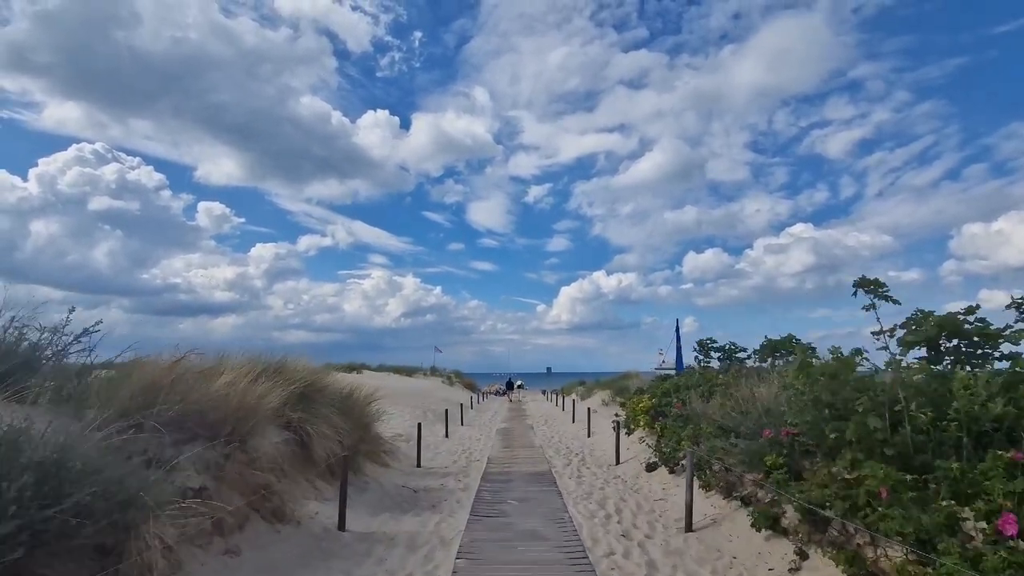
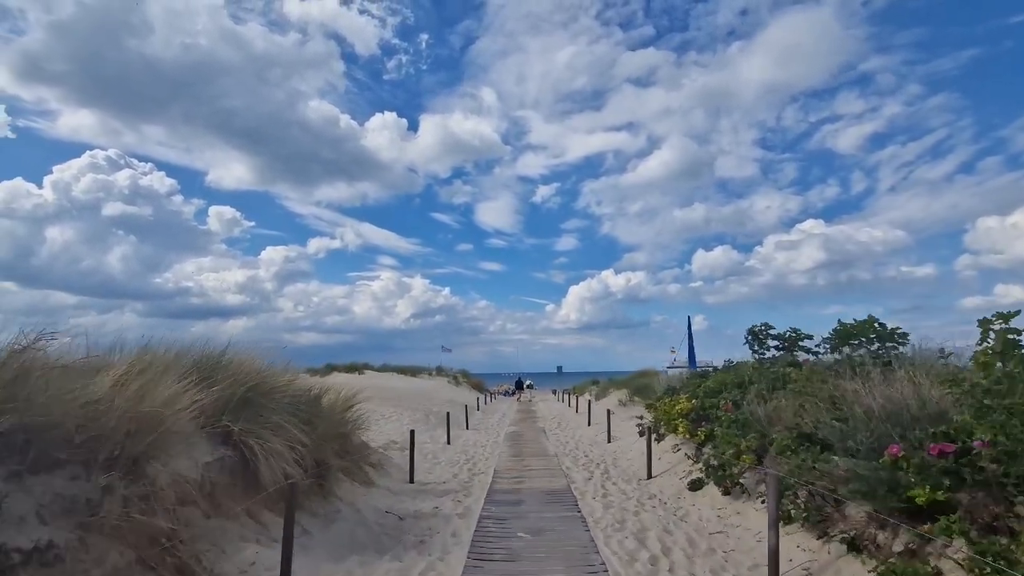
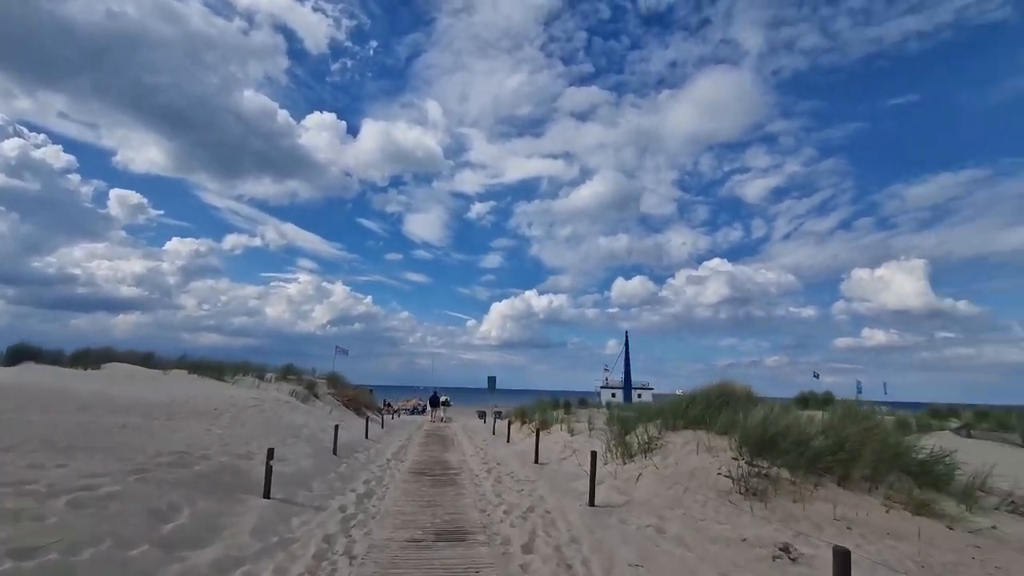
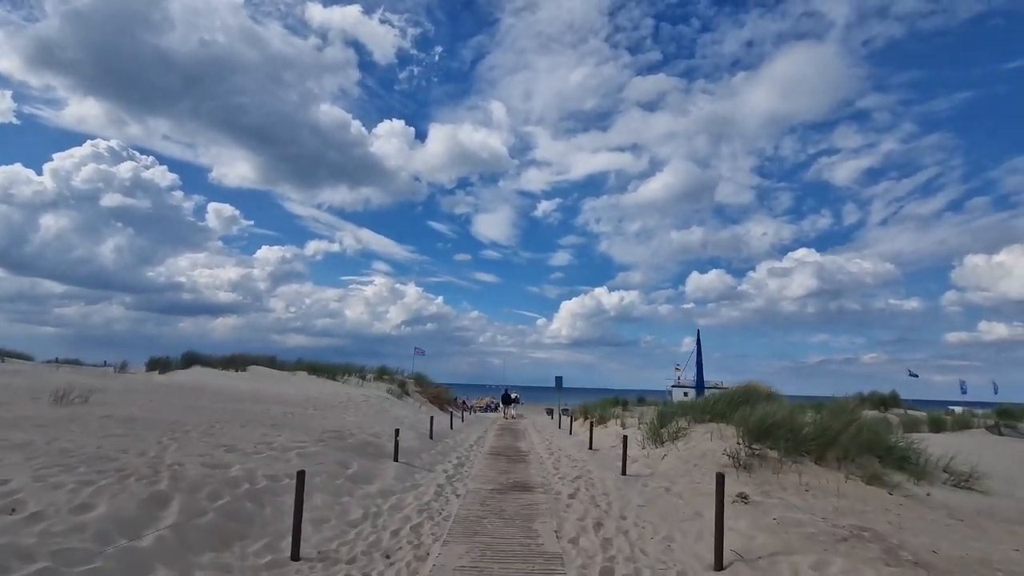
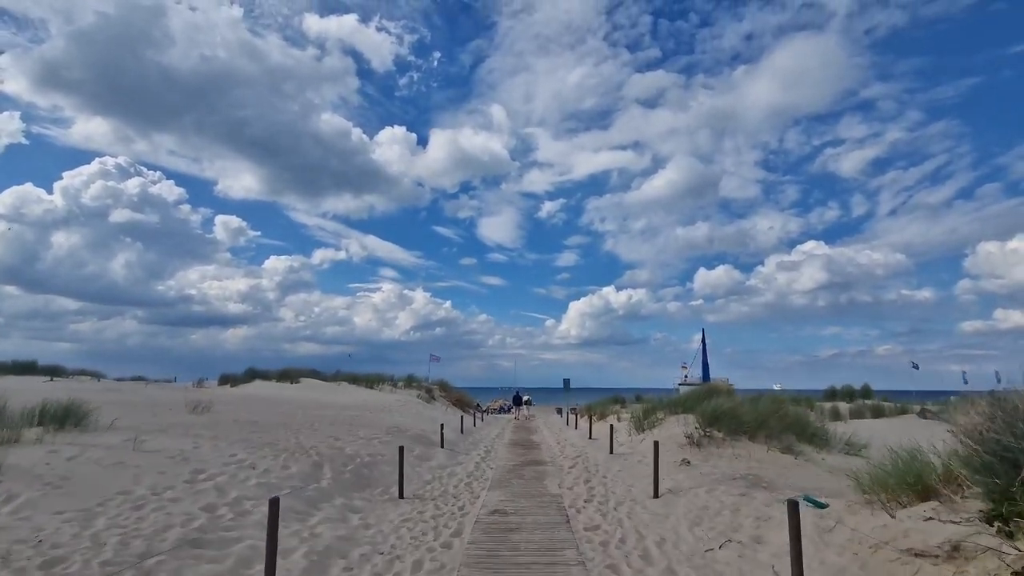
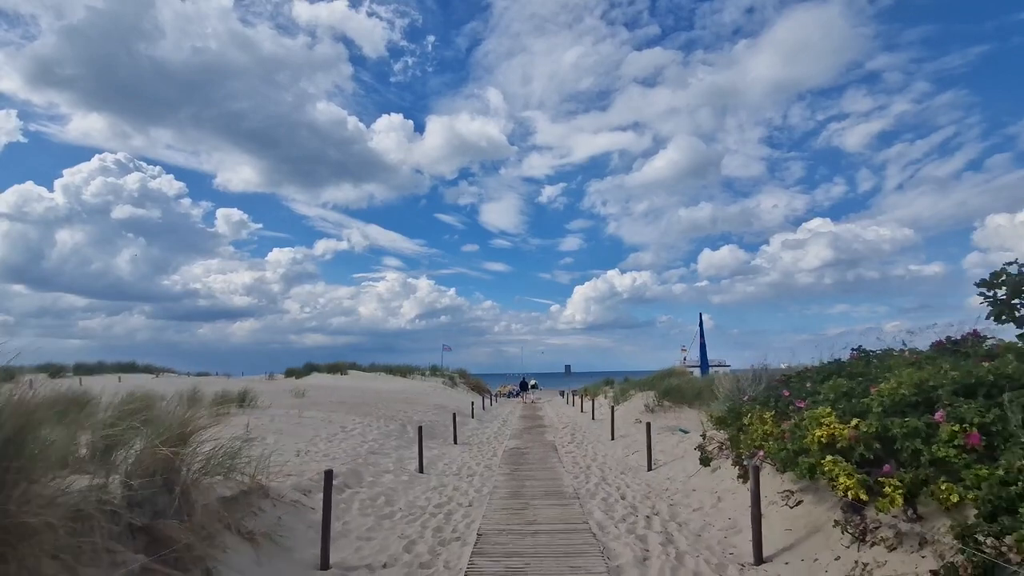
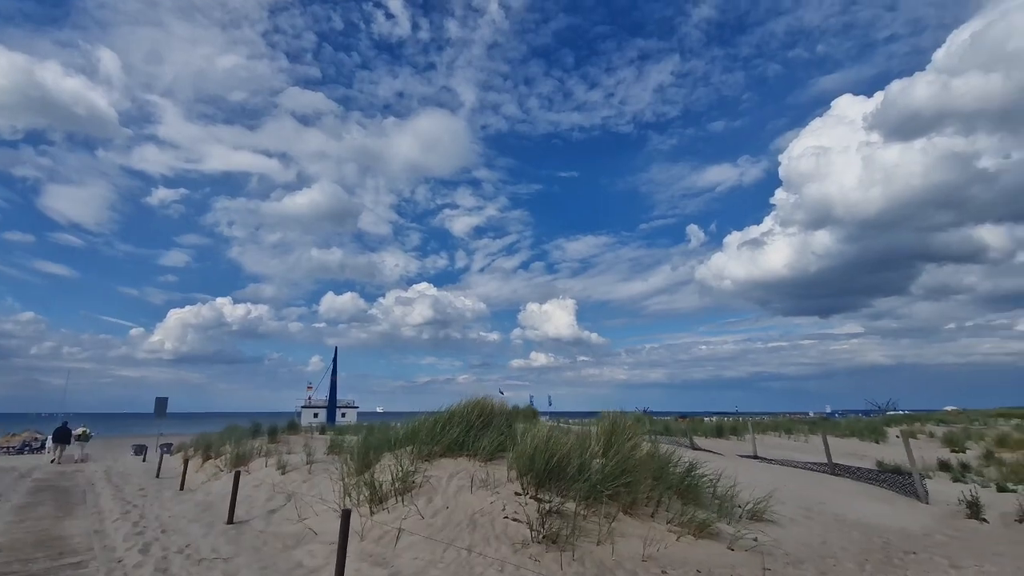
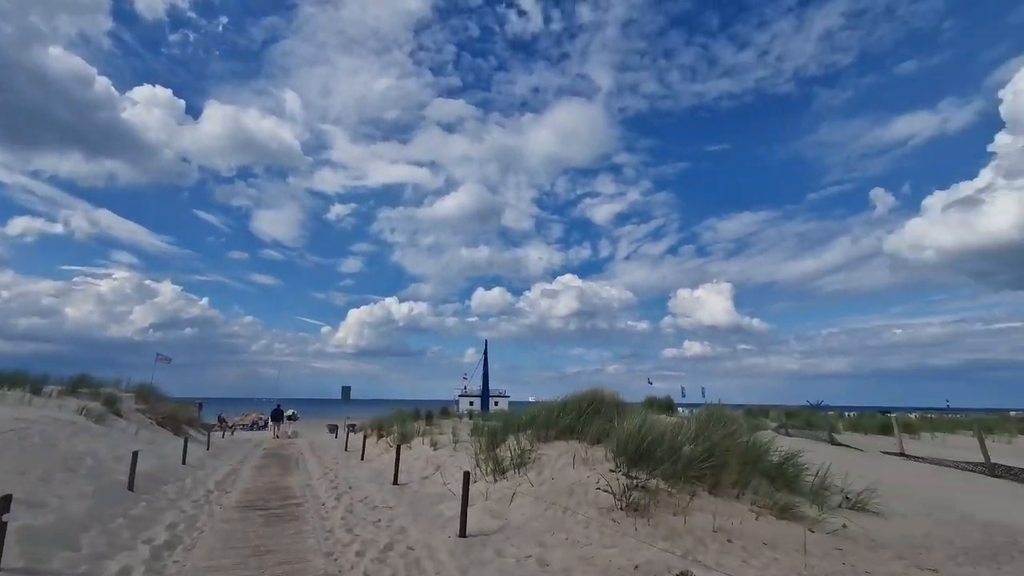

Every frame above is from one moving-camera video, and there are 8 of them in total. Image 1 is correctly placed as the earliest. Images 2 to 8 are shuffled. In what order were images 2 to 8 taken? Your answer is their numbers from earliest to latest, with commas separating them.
2, 6, 5, 4, 3, 8, 7
